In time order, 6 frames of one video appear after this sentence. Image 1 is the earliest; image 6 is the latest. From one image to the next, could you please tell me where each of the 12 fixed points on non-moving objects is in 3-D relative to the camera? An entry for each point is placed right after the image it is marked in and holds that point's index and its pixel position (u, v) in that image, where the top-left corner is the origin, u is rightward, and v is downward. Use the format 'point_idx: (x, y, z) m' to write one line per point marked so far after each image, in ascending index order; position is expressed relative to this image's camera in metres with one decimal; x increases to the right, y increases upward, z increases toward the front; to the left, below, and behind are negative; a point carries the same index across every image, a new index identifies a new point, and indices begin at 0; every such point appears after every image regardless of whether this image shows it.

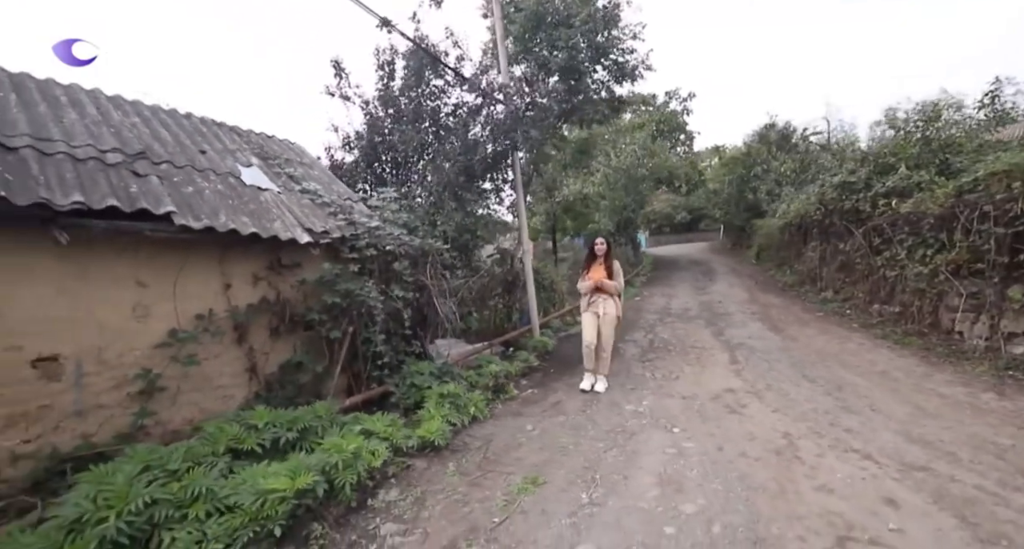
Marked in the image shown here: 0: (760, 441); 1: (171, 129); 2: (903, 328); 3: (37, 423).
0: (+2.1, -1.4, +3.3) m
1: (-3.6, +1.6, +4.2) m
2: (+6.3, -0.8, +6.2) m
3: (-3.2, -1.0, +2.6) m
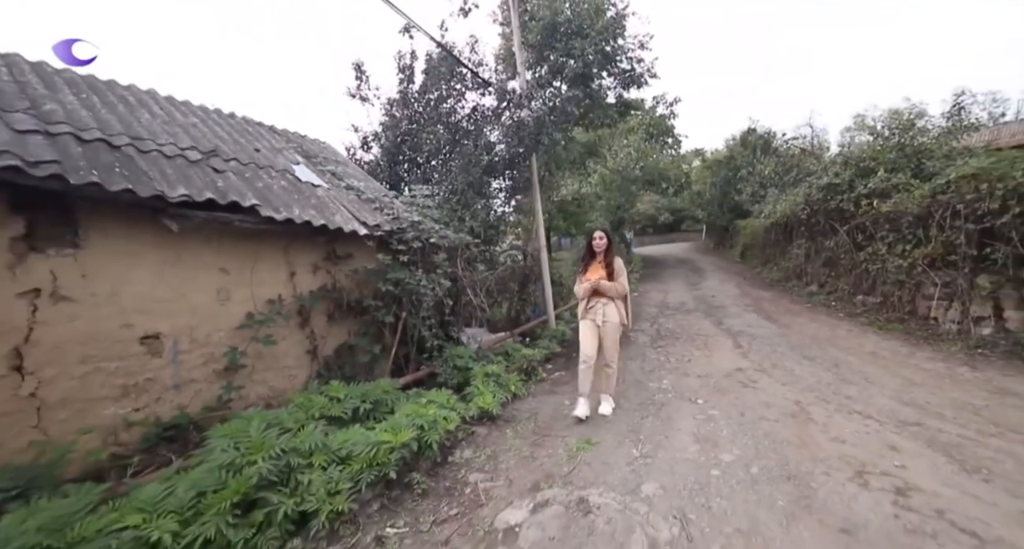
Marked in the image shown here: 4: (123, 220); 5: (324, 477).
0: (+2.6, -1.3, +3.8) m
1: (-3.2, +1.7, +4.4) m
2: (+6.6, -0.7, +6.9) m
3: (-2.7, -0.9, +2.9) m
4: (-2.8, +0.4, +2.8) m
5: (-1.1, -1.2, +2.2) m
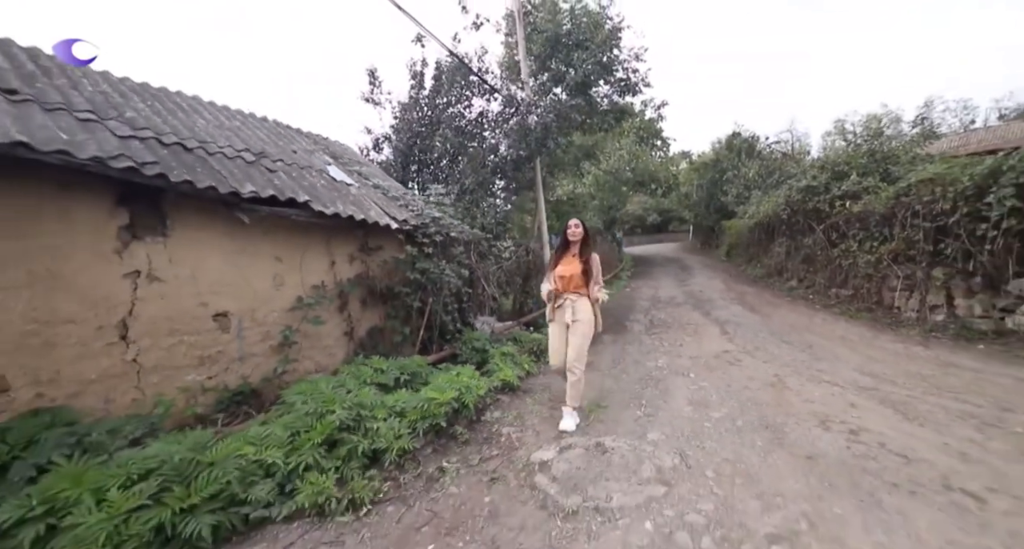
0: (+2.7, -1.2, +4.3) m
1: (-3.1, +1.8, +4.8) m
2: (+6.7, -0.6, +7.6) m
3: (-2.5, -0.8, +3.3) m
4: (-2.6, +0.5, +3.2) m
5: (-0.9, -1.1, +2.7) m
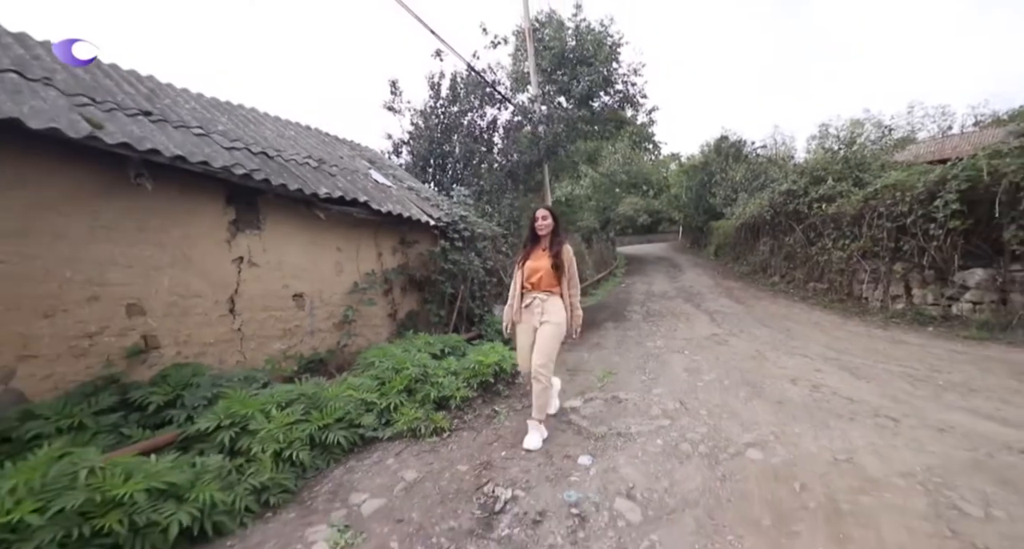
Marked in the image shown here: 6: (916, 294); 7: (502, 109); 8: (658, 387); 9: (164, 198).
0: (+3.0, -1.0, +5.1) m
1: (-2.8, +1.9, +5.5) m
2: (+6.9, -0.5, +8.4) m
3: (-2.2, -0.6, +4.0) m
4: (-2.3, +0.7, +3.9) m
5: (-0.5, -0.9, +3.4) m
6: (+6.9, -0.3, +6.6) m
7: (-0.2, +3.4, +8.1) m
8: (+1.5, -1.1, +3.9) m
9: (-2.7, +0.6, +3.1) m
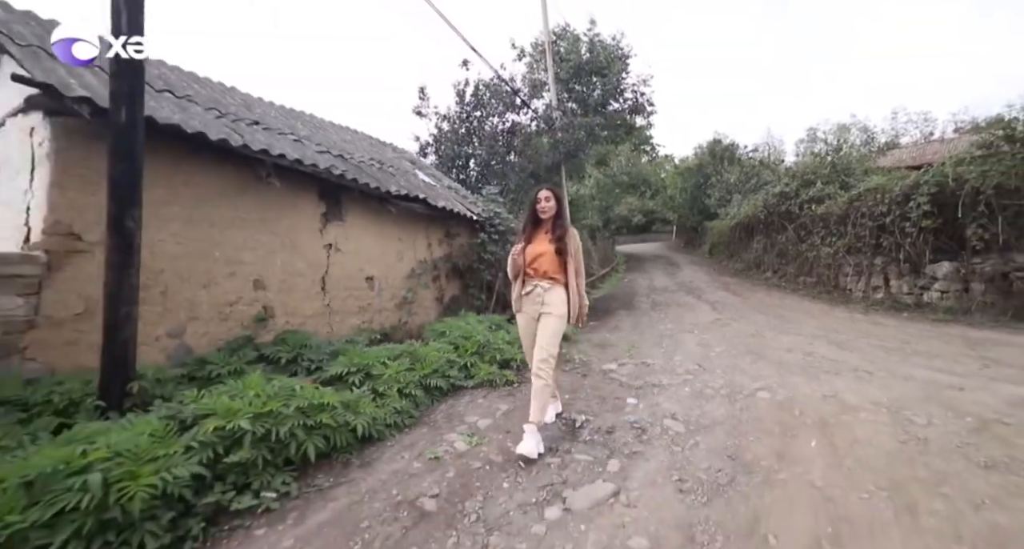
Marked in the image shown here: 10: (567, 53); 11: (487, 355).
0: (+3.5, -0.9, +5.9) m
1: (-2.3, +2.1, +6.1) m
2: (+7.3, -0.4, +9.3) m
3: (-1.7, -0.4, +4.6) m
4: (-1.8, +0.8, +4.6) m
5: (0.0, -0.8, +4.1) m
6: (+7.3, -0.2, +7.5) m
7: (+0.2, +3.6, +8.8) m
8: (+2.0, -1.0, +4.7) m
9: (-2.2, +0.8, +3.8) m
10: (+1.3, +5.1, +9.0) m
11: (-0.2, -0.8, +3.9) m
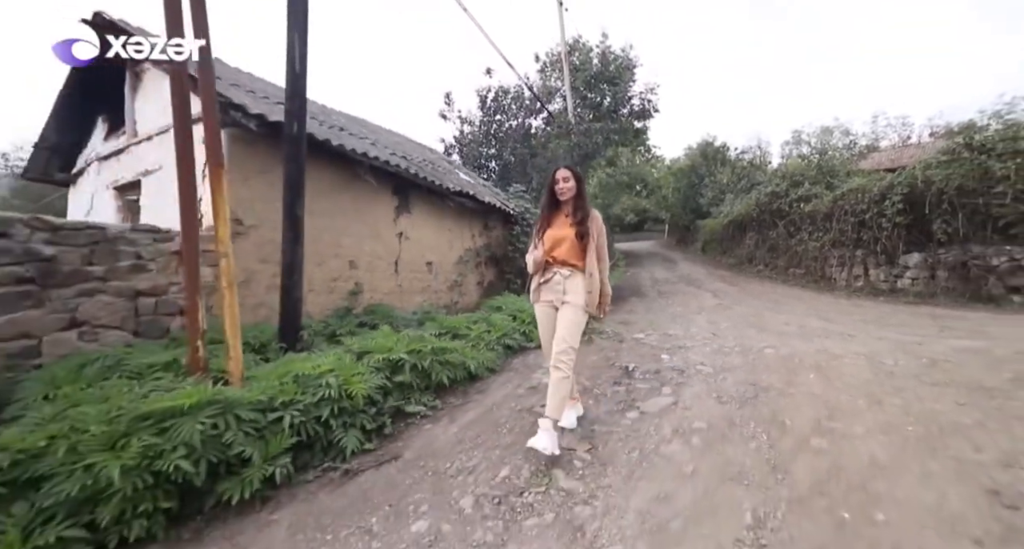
0: (+4.0, -0.7, +6.7) m
1: (-1.8, +2.3, +6.8) m
2: (+7.7, -0.2, +10.2) m
3: (-1.2, -0.2, +5.3) m
4: (-1.2, +1.0, +5.3) m
5: (+0.5, -0.6, +4.9) m
6: (+7.8, 0.0, +8.4) m
7: (+0.7, +3.8, +9.5) m
8: (+2.5, -0.8, +5.5) m
9: (-1.6, +1.0, +4.5) m
10: (+1.7, +5.3, +9.8) m
11: (+0.3, -0.6, +4.6) m
